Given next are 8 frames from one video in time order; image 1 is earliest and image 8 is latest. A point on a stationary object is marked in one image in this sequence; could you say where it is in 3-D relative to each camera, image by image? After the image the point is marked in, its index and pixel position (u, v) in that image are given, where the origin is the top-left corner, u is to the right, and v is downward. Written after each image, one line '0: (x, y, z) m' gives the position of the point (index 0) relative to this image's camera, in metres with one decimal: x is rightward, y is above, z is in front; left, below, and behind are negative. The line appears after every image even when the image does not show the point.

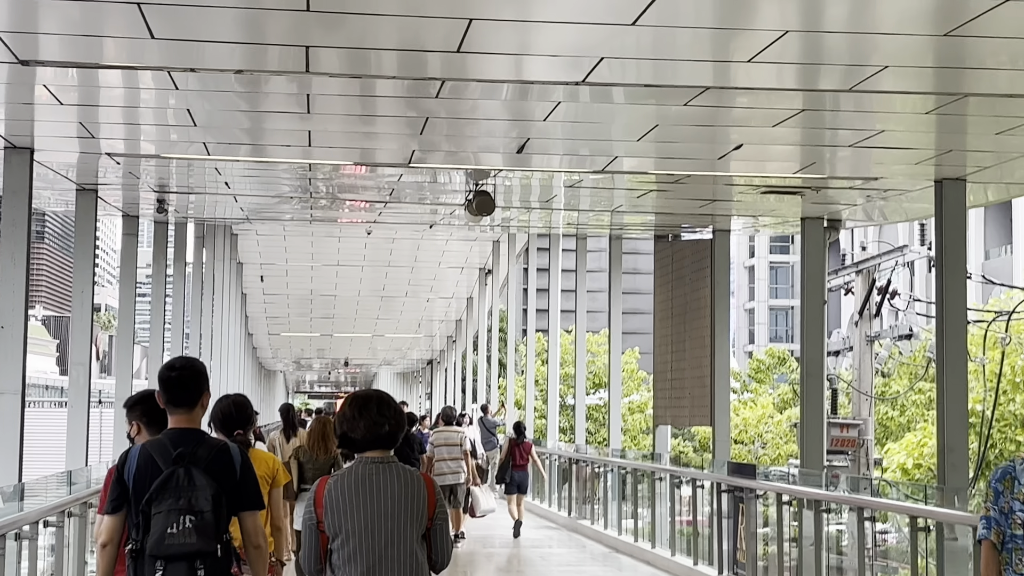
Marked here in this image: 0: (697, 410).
0: (+1.6, -1.1, +12.8) m
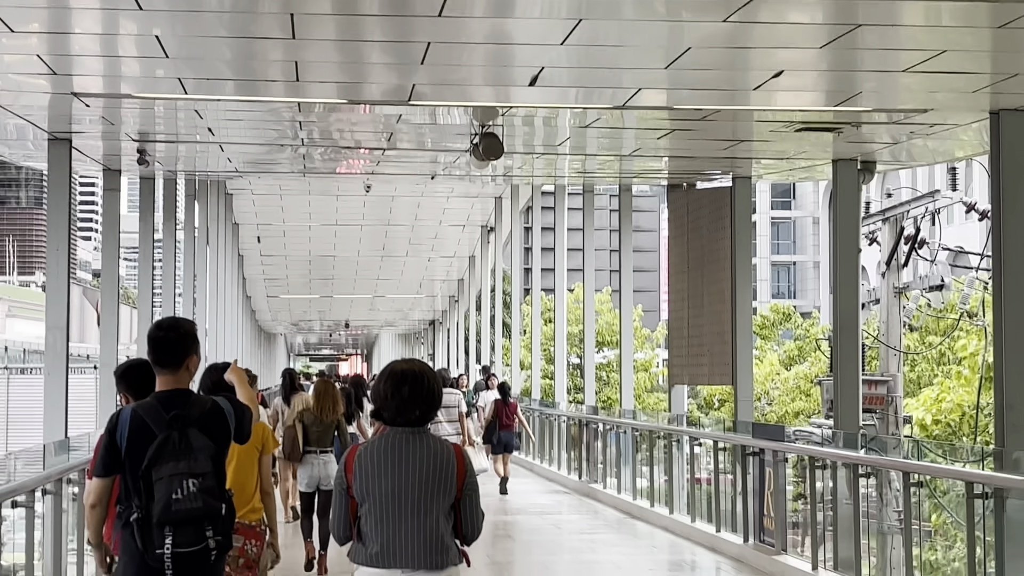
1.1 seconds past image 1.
0: (+1.7, -0.7, +12.3) m
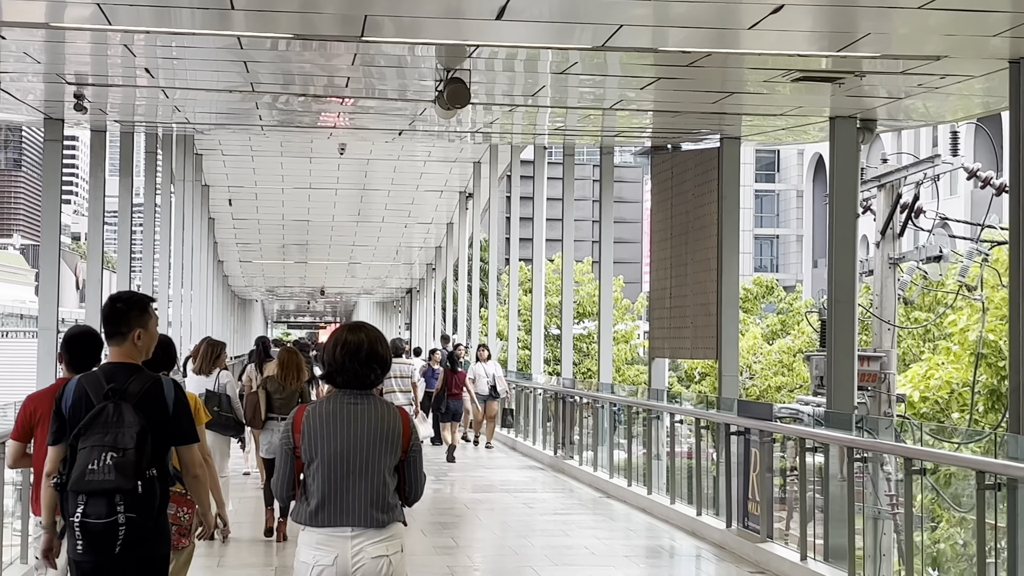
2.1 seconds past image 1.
0: (+1.5, -0.4, +11.7) m
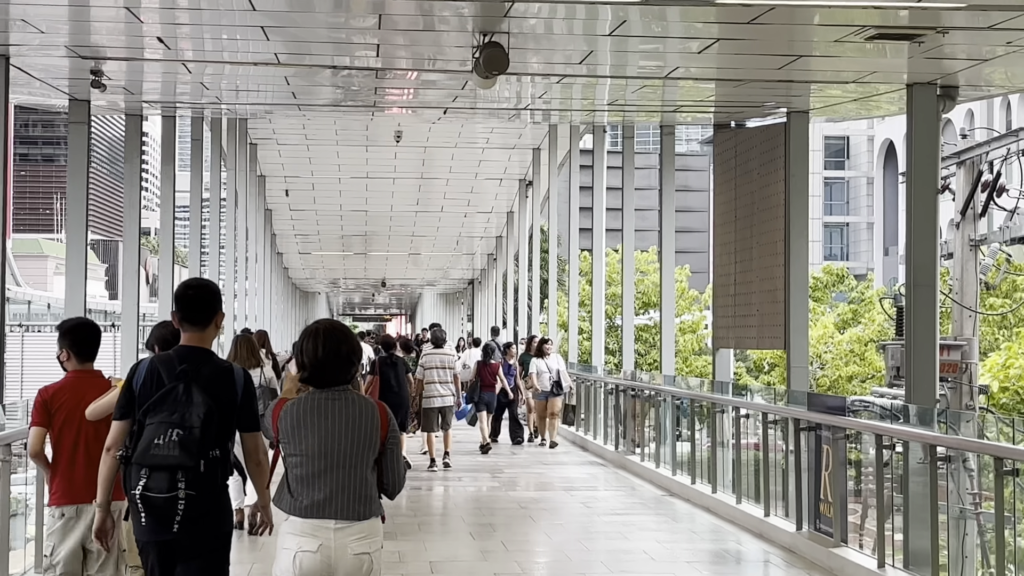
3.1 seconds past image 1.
0: (+1.9, -0.3, +11.1) m
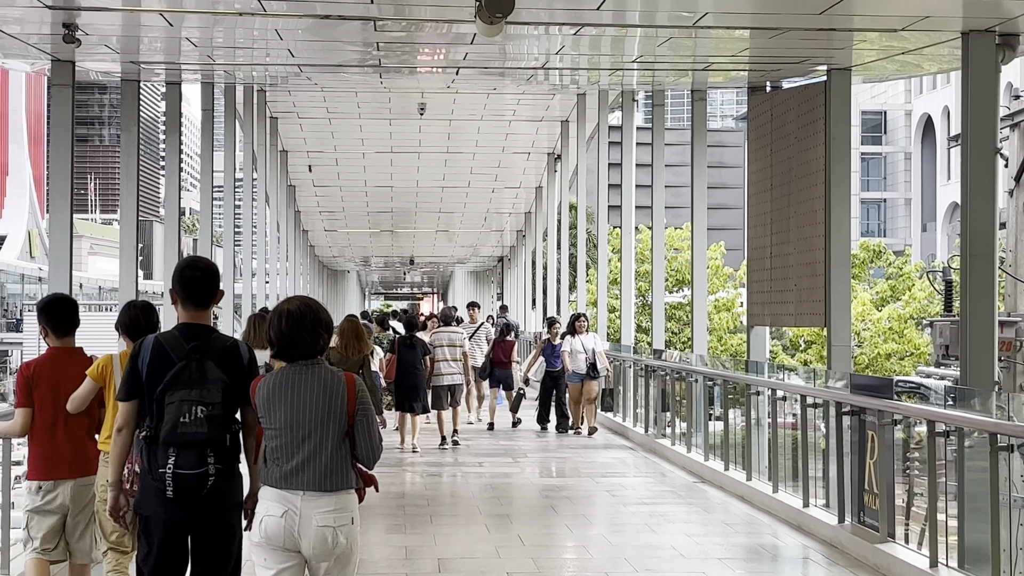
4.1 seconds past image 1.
0: (+2.1, -0.1, +10.5) m
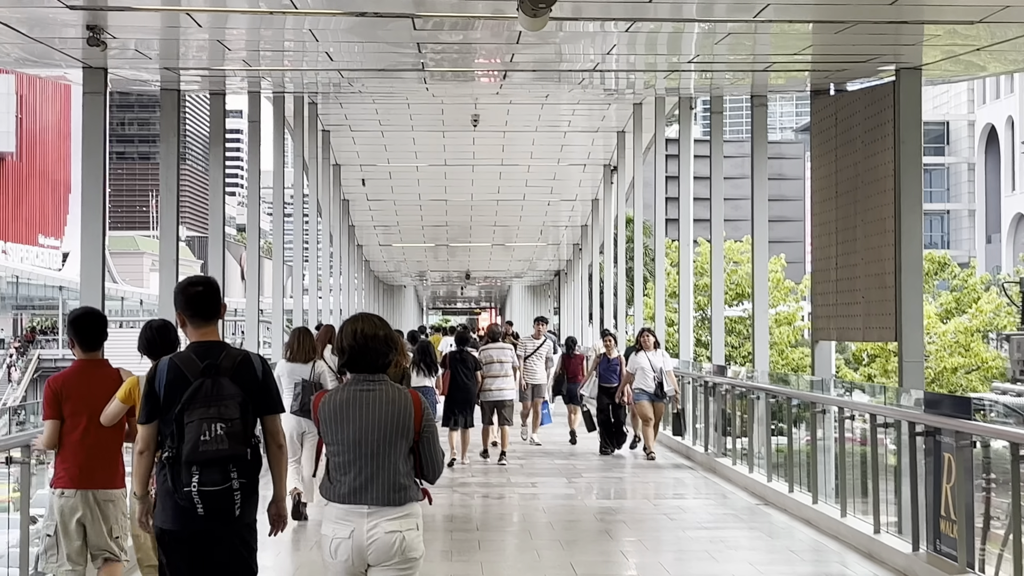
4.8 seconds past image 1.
0: (+2.5, -0.2, +10.1) m
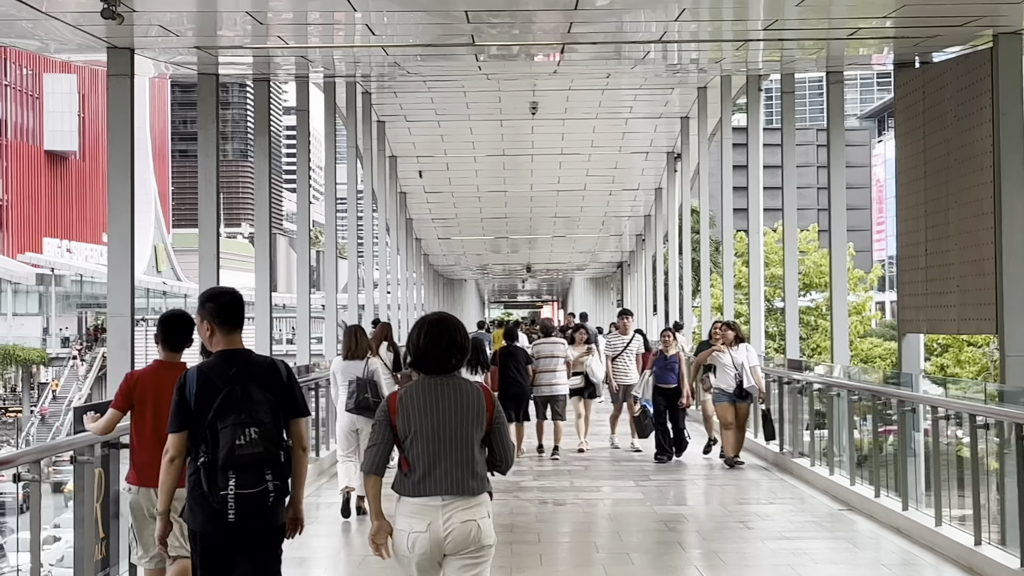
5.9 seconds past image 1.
0: (+2.9, -0.1, +9.4) m
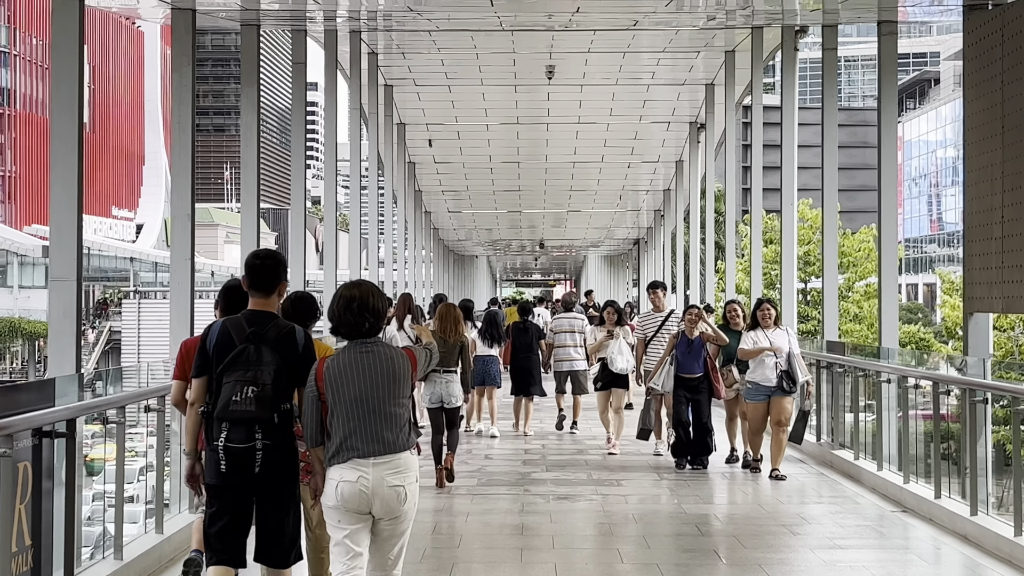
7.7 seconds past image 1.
0: (+2.9, 0.0, +8.4) m
